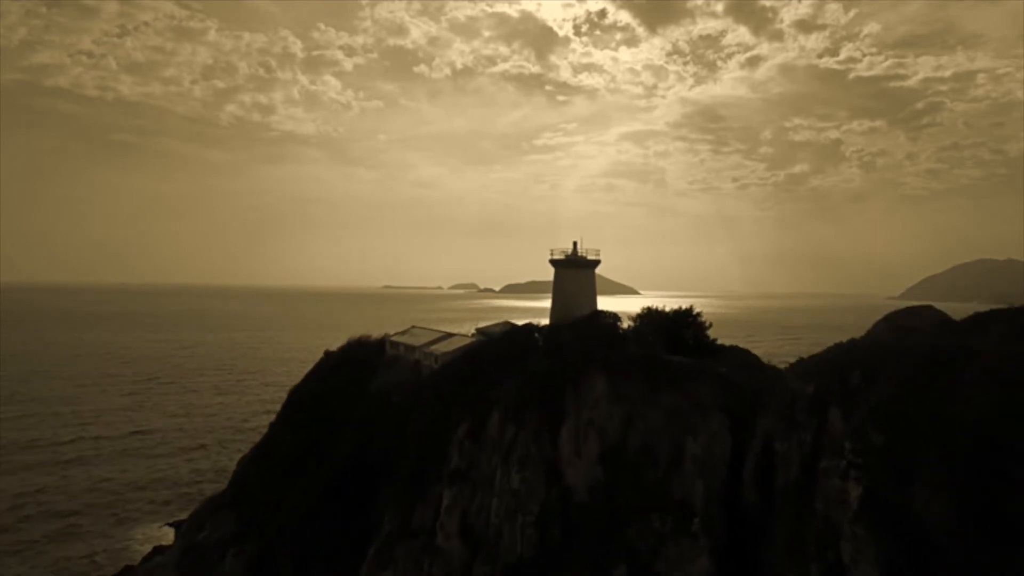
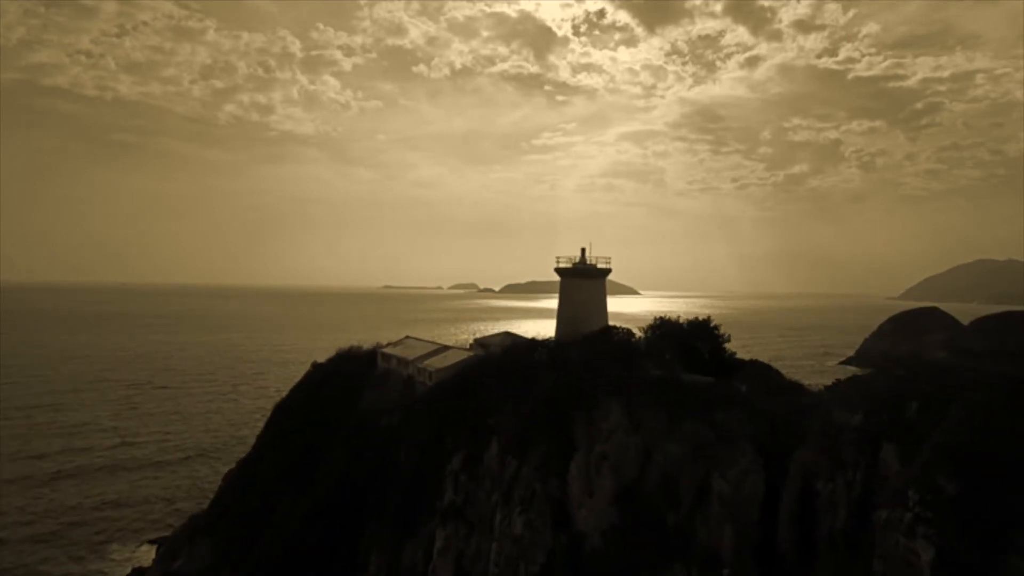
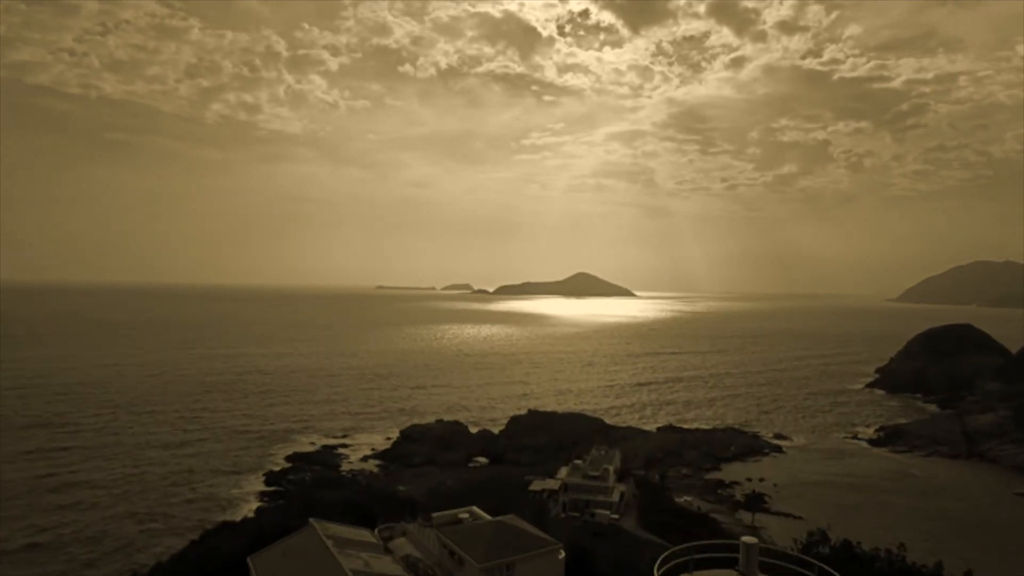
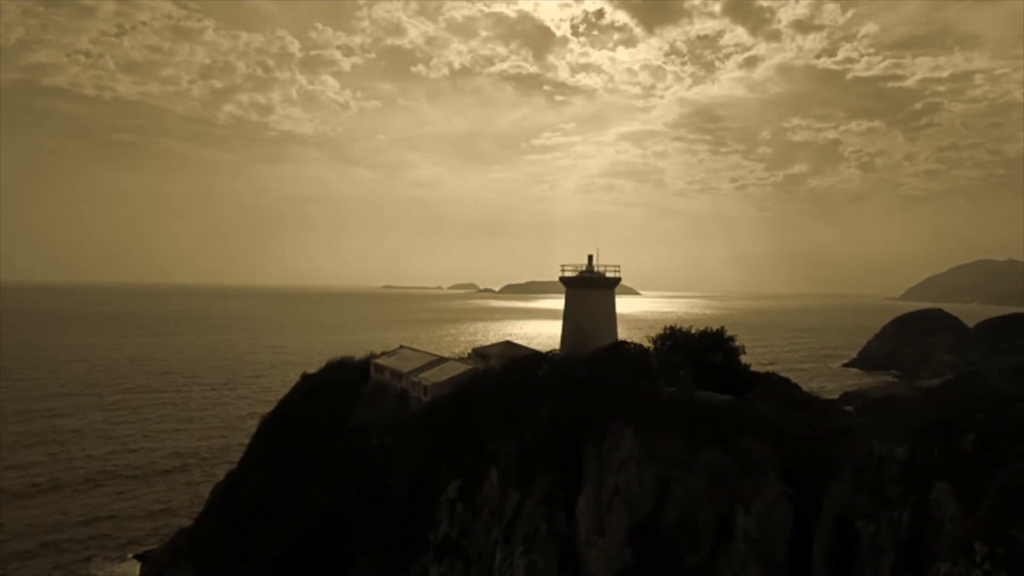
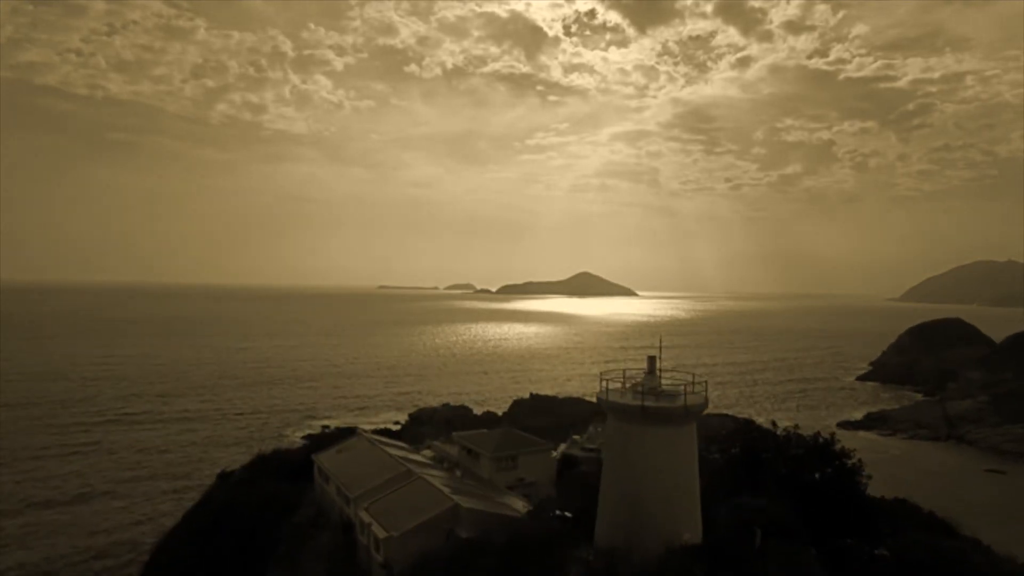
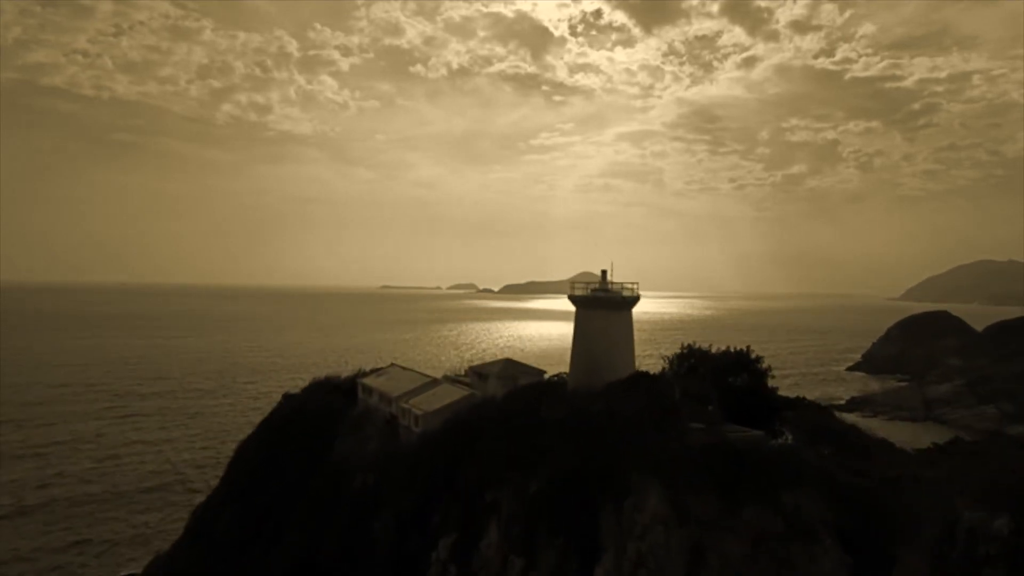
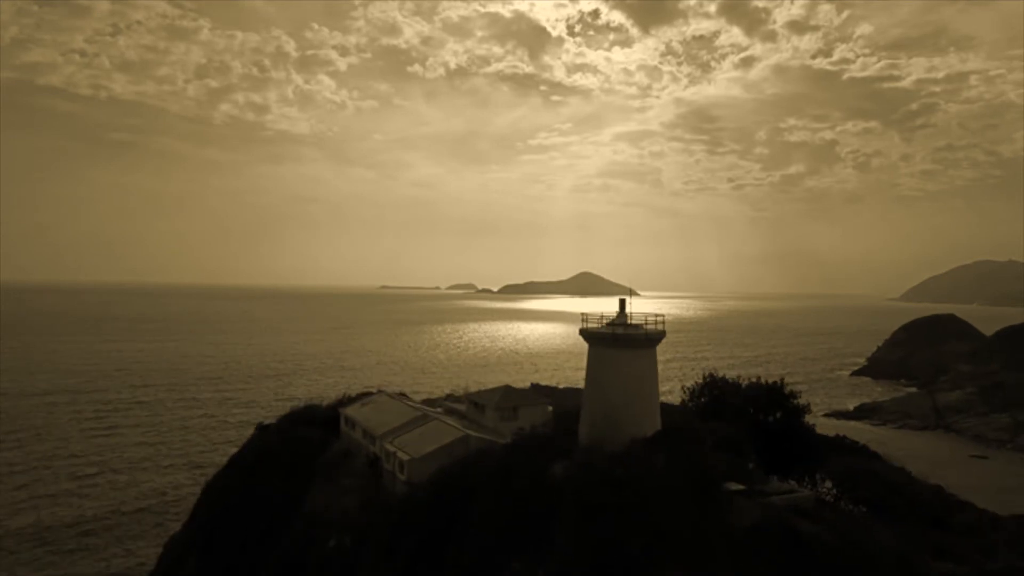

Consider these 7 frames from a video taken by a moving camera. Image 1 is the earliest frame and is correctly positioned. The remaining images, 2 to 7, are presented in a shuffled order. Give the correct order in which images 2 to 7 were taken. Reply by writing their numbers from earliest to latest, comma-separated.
2, 4, 6, 7, 5, 3
